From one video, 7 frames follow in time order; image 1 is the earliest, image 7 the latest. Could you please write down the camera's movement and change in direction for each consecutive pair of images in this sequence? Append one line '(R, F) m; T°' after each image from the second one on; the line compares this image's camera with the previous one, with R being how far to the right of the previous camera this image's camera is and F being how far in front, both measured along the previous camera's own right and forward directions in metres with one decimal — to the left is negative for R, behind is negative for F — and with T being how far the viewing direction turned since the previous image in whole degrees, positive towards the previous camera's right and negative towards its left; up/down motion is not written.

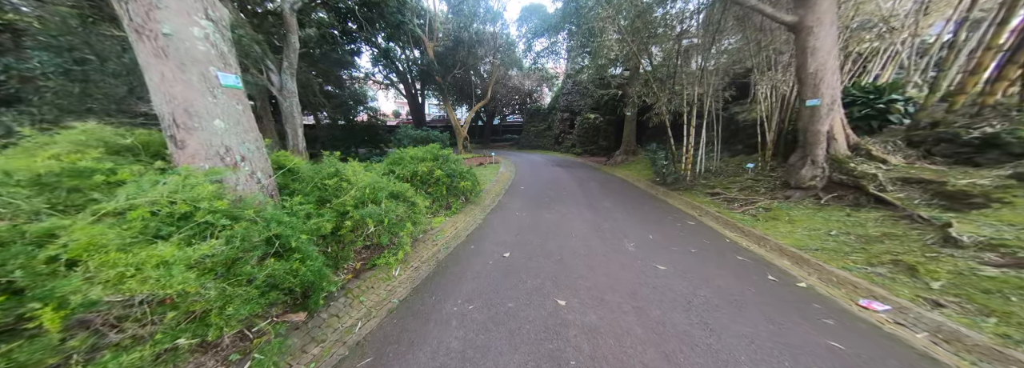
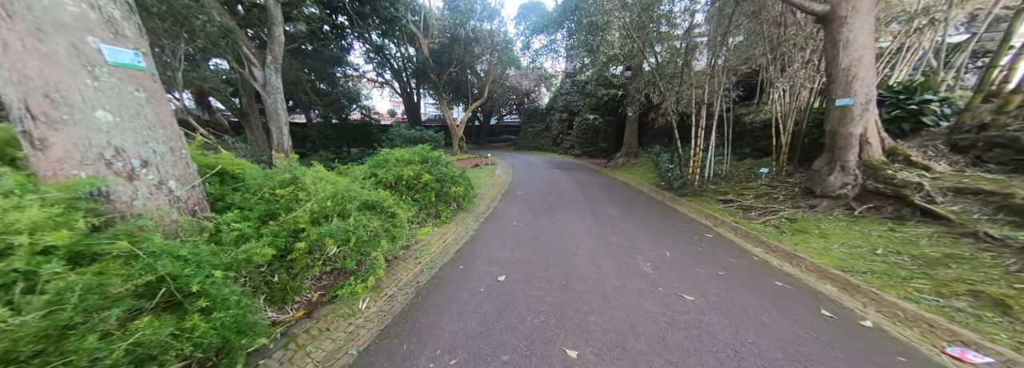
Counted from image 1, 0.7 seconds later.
(0.0, +0.5) m; +1°
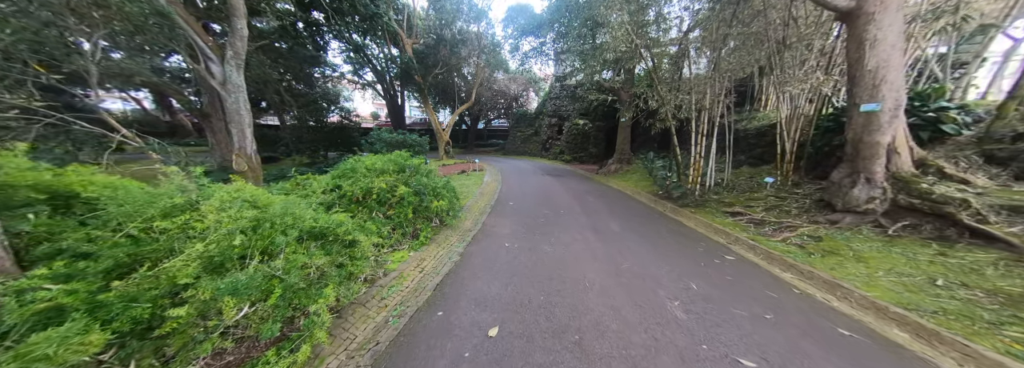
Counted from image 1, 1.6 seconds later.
(-0.1, +0.7) m; +3°
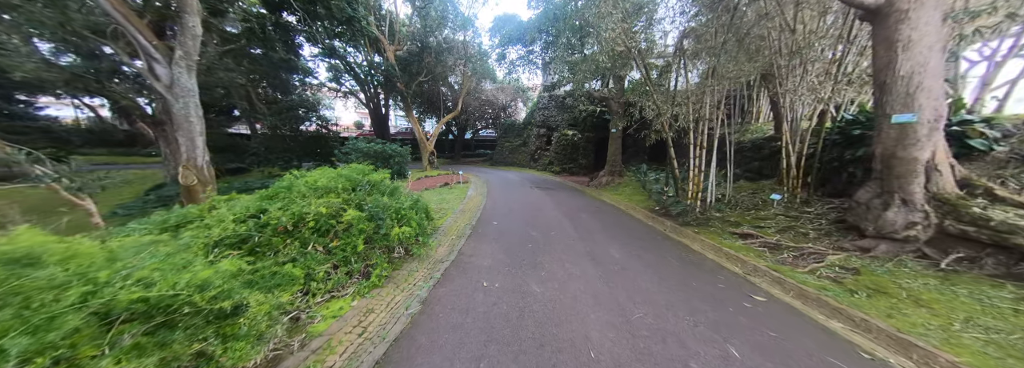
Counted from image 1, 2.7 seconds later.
(+0.1, +0.7) m; +3°
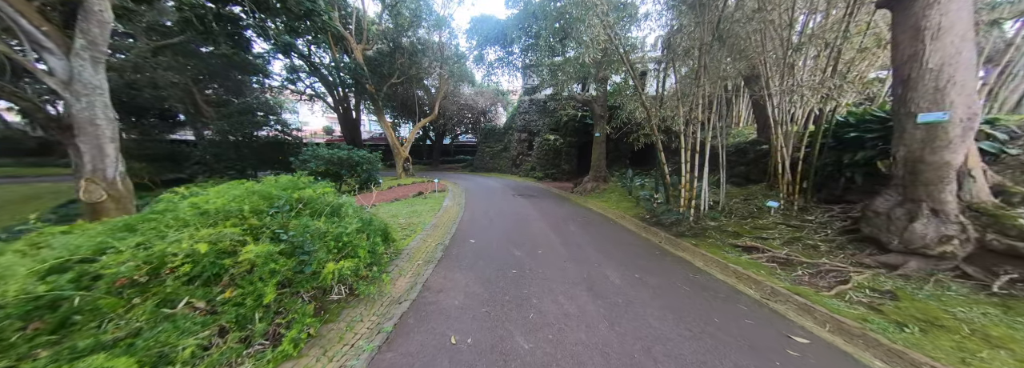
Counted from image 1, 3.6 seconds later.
(+0.1, +0.7) m; +4°
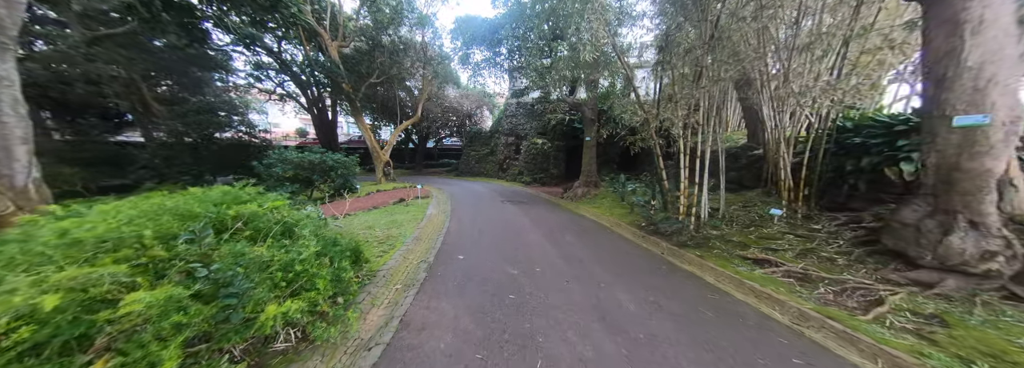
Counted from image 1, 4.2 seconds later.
(-0.1, +0.5) m; +3°
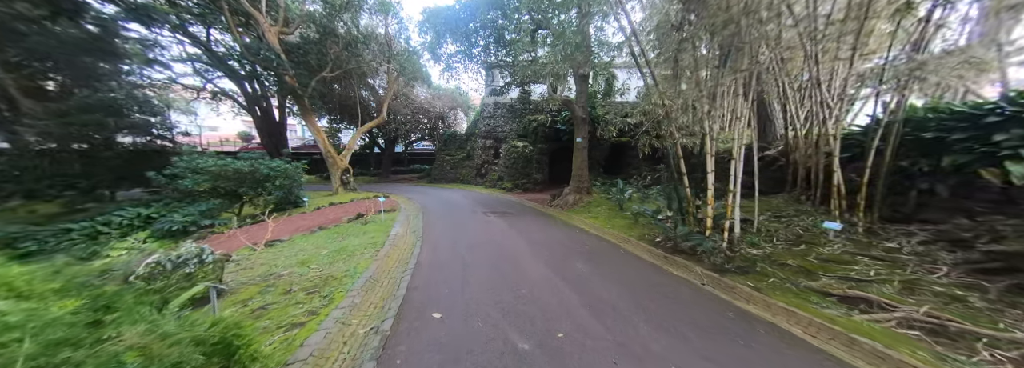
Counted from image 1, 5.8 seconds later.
(-0.3, +1.5) m; +6°
